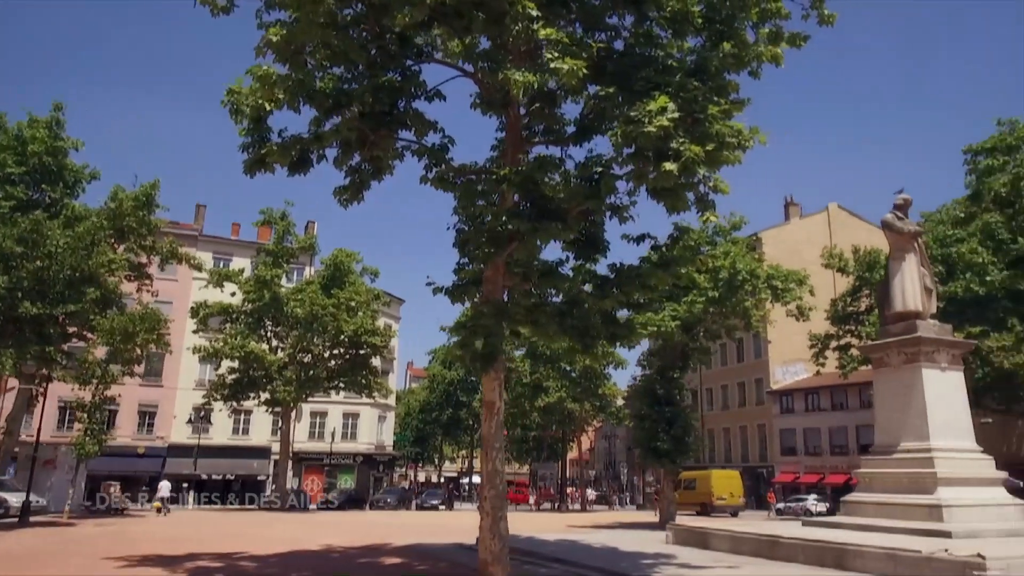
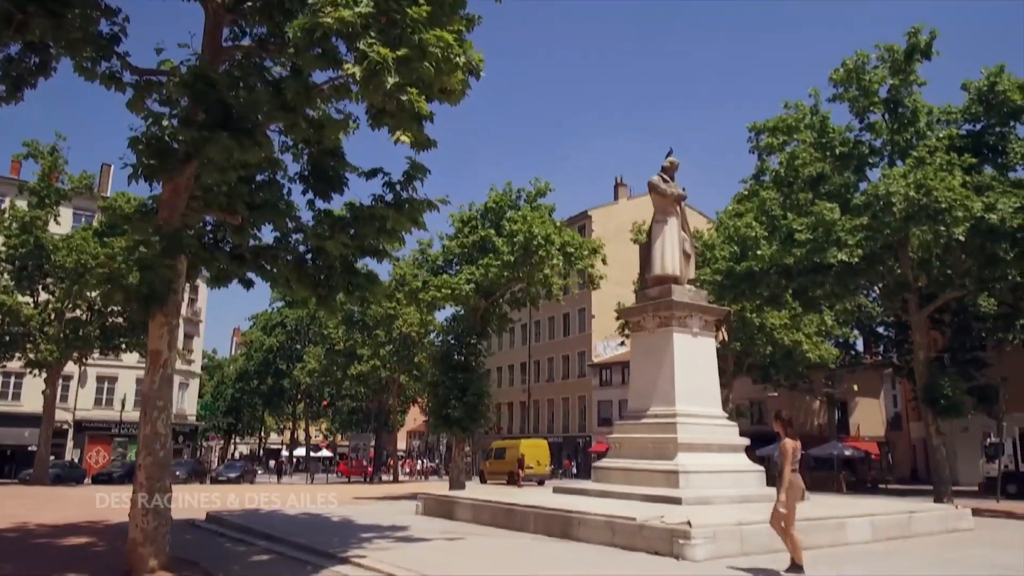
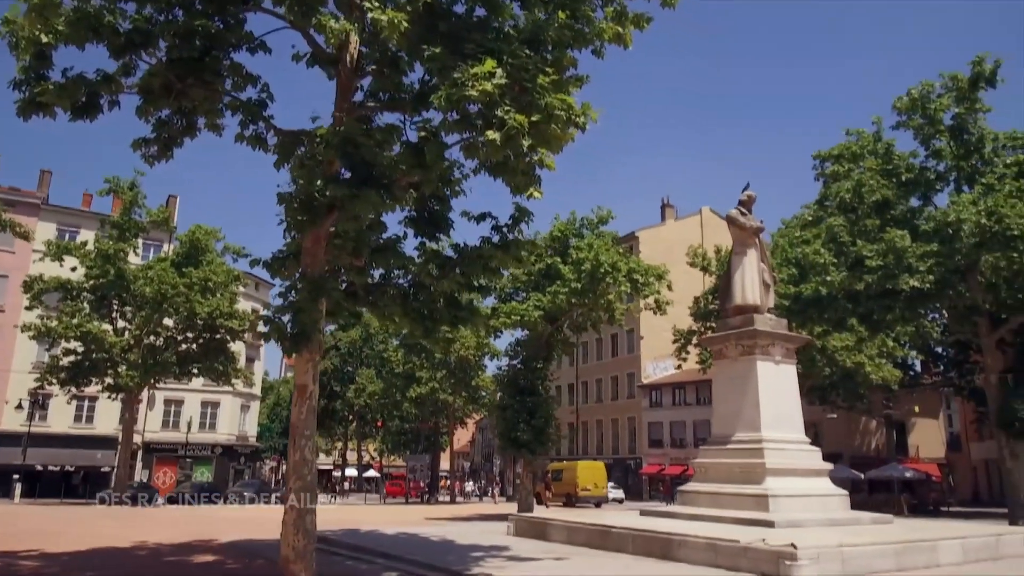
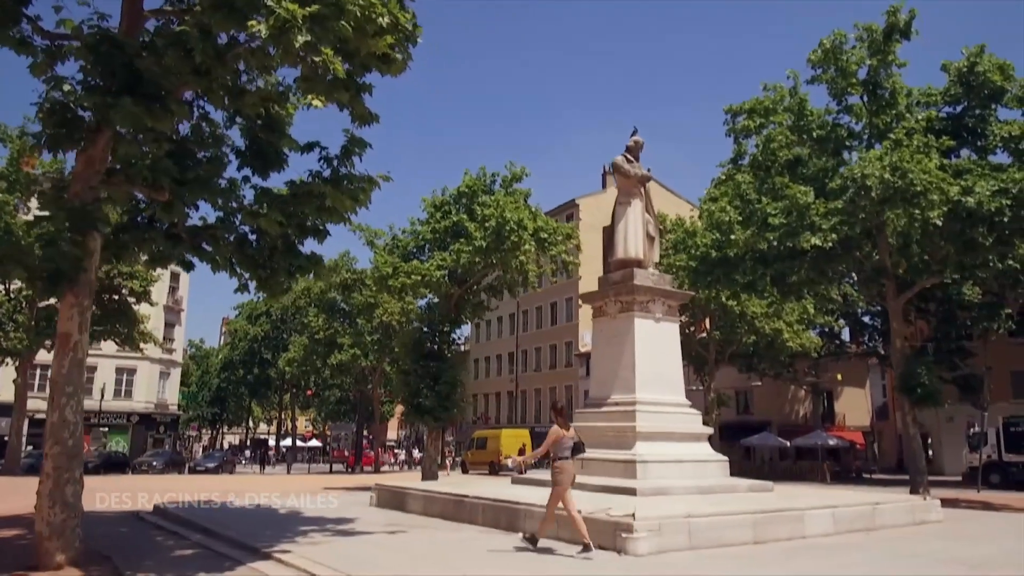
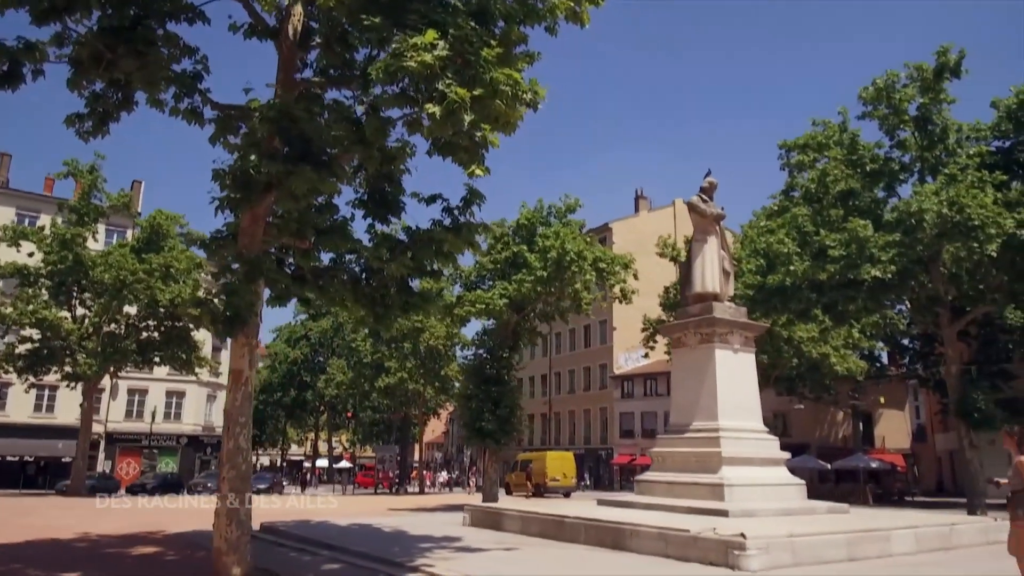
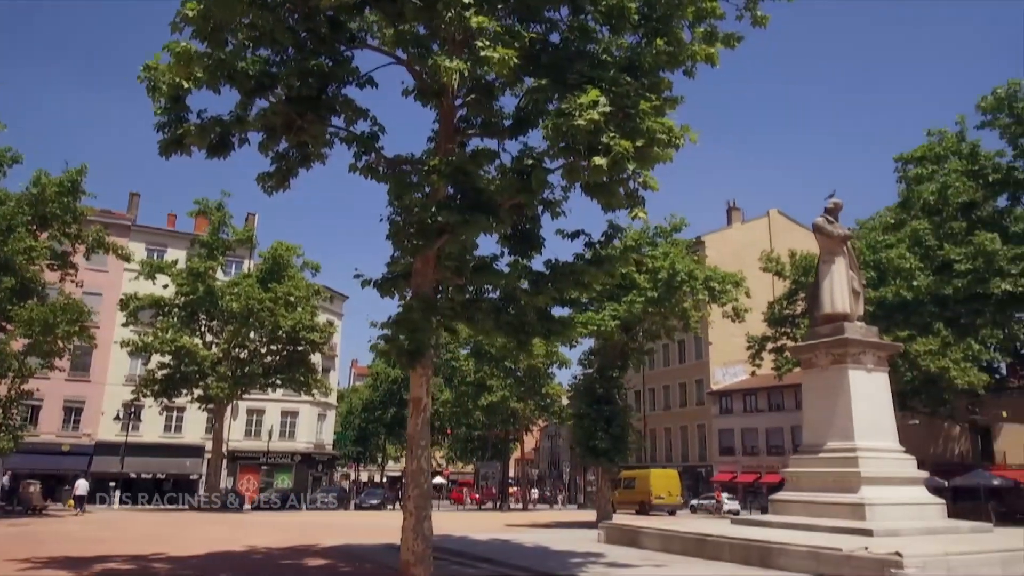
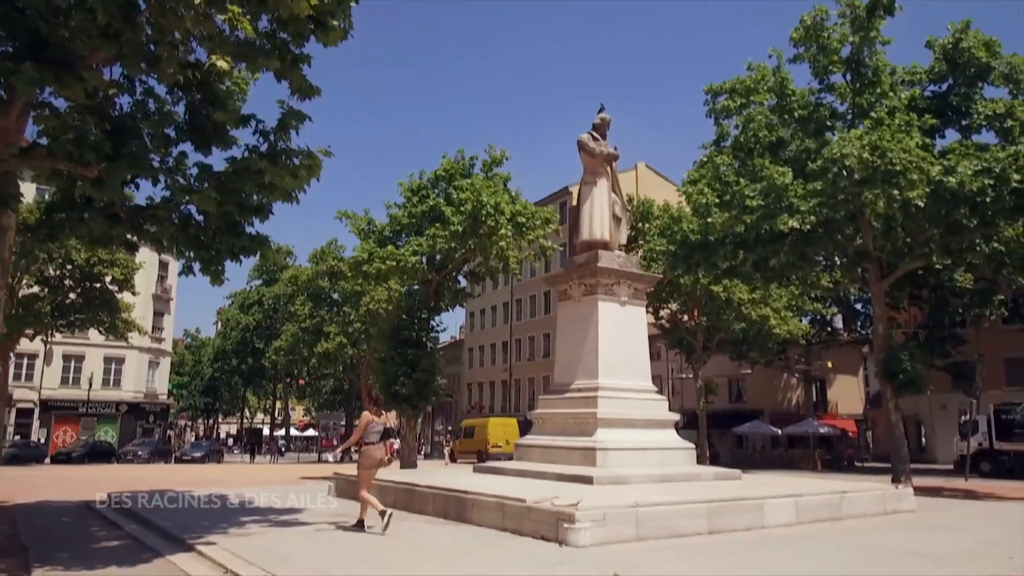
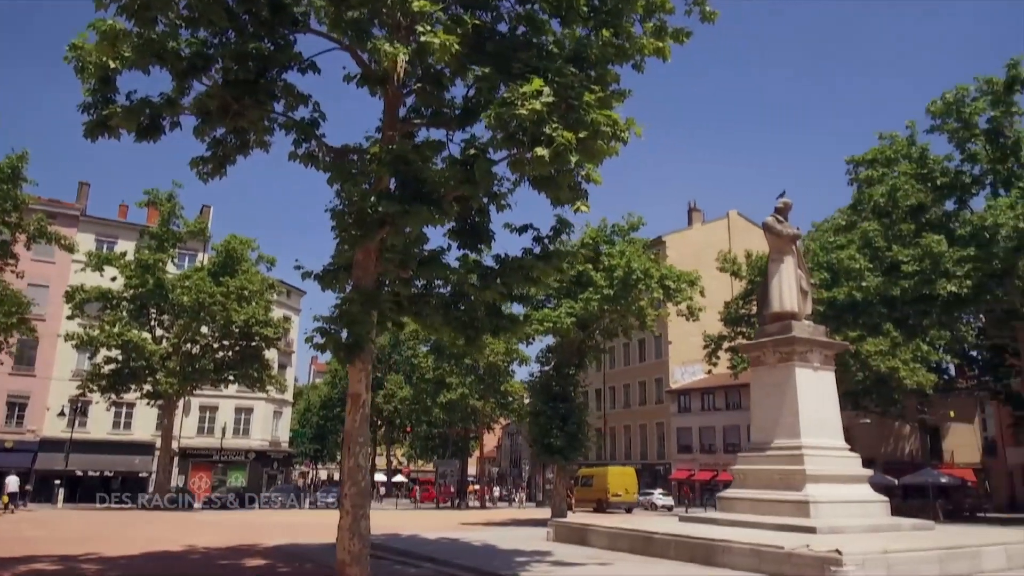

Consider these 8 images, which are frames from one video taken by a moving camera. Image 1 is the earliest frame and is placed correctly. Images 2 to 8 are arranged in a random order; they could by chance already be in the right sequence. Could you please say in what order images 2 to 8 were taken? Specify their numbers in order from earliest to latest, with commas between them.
6, 8, 3, 5, 2, 4, 7
